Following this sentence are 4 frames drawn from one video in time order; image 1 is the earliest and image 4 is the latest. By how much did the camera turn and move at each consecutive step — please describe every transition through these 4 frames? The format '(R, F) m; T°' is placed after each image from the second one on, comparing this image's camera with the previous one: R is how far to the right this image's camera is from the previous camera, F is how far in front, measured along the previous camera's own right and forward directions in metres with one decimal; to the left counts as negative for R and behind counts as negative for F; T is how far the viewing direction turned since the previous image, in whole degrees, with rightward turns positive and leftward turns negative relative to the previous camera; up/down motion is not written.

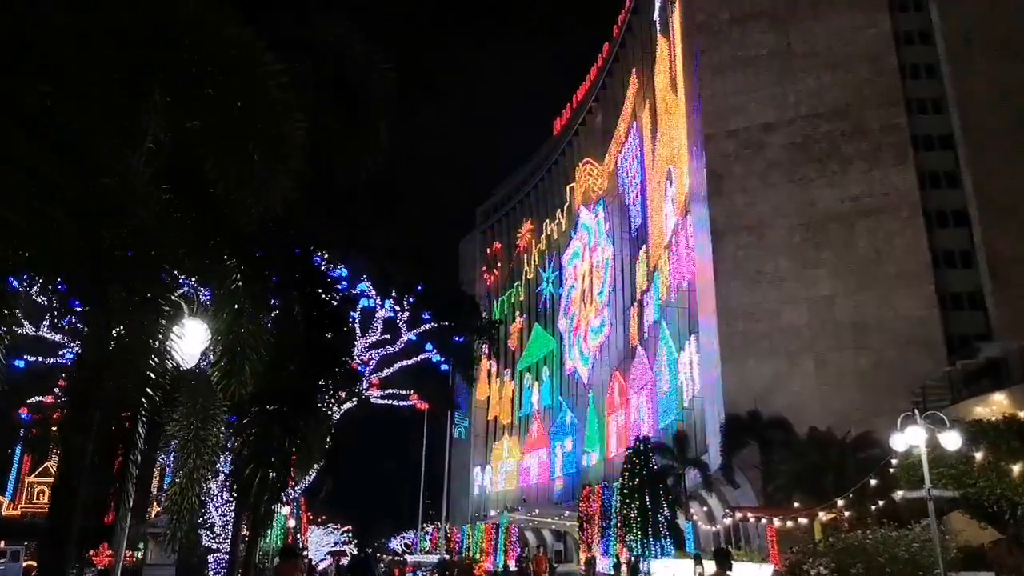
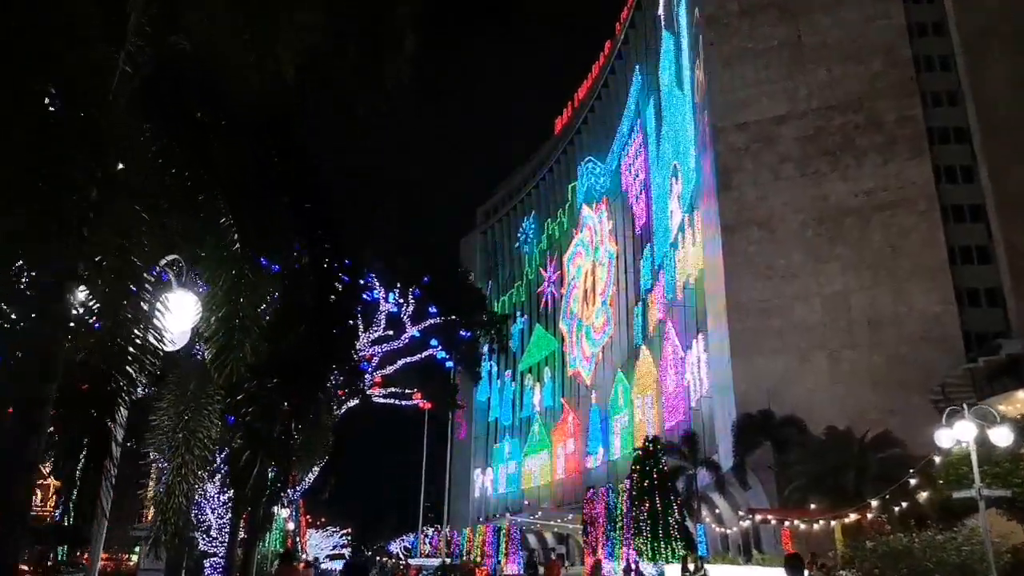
(-0.3, +0.8) m; 0°
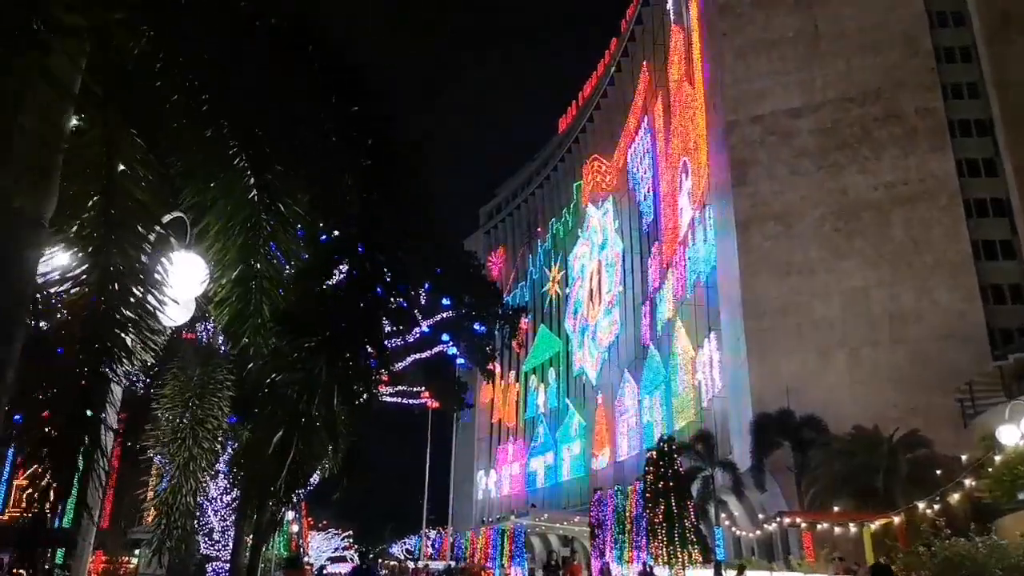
(-0.4, +0.8) m; 0°
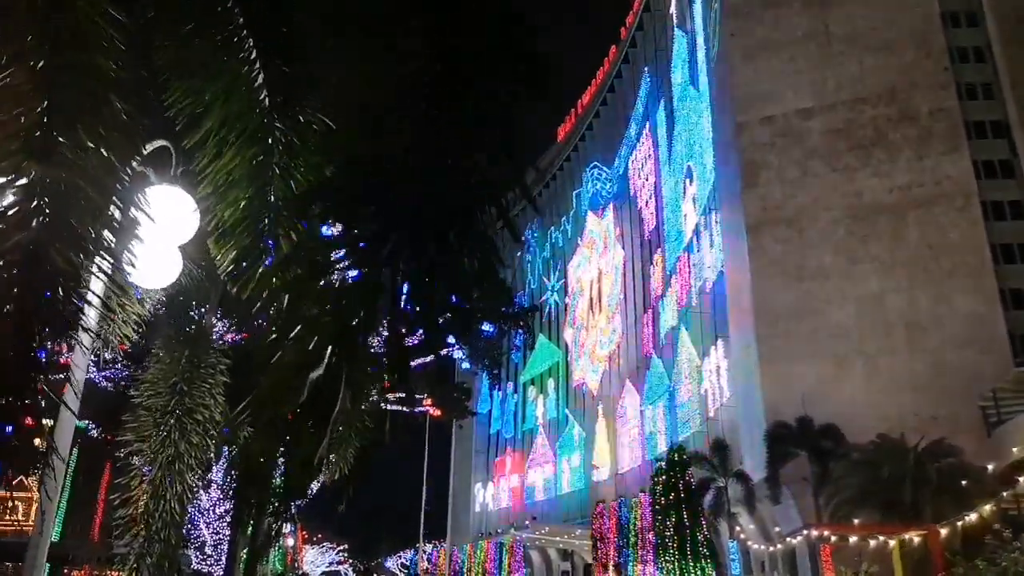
(-0.4, +0.9) m; 0°
